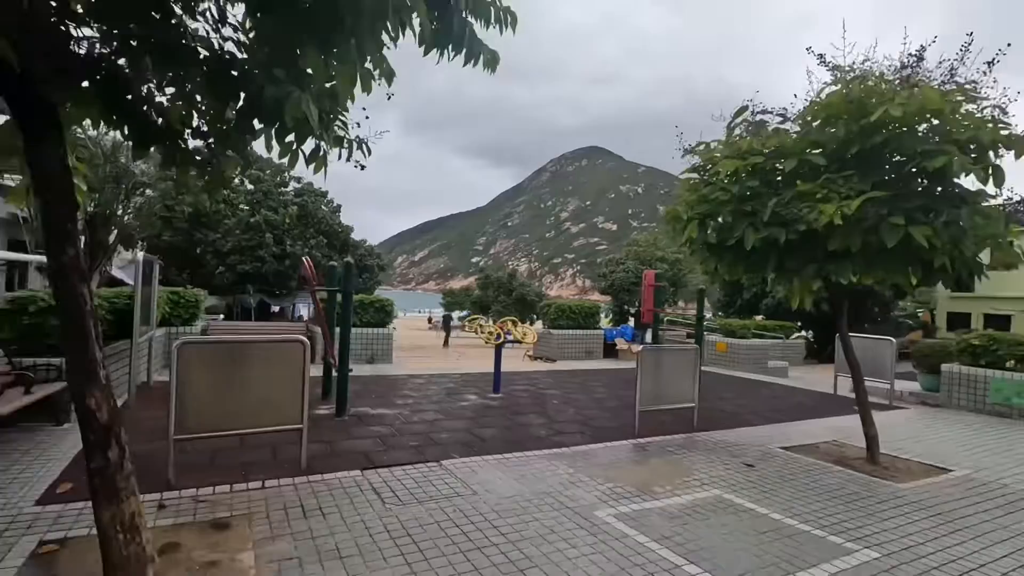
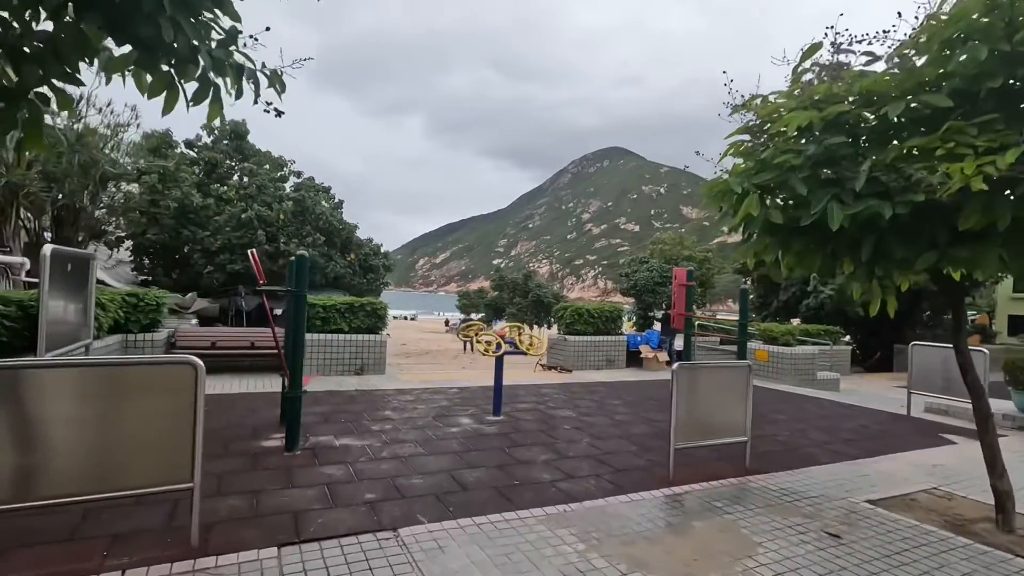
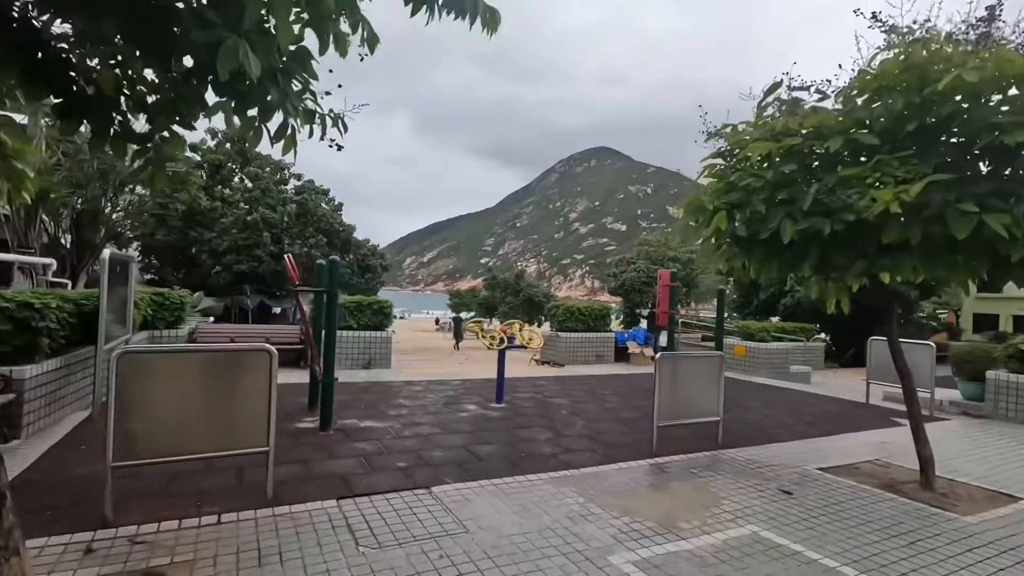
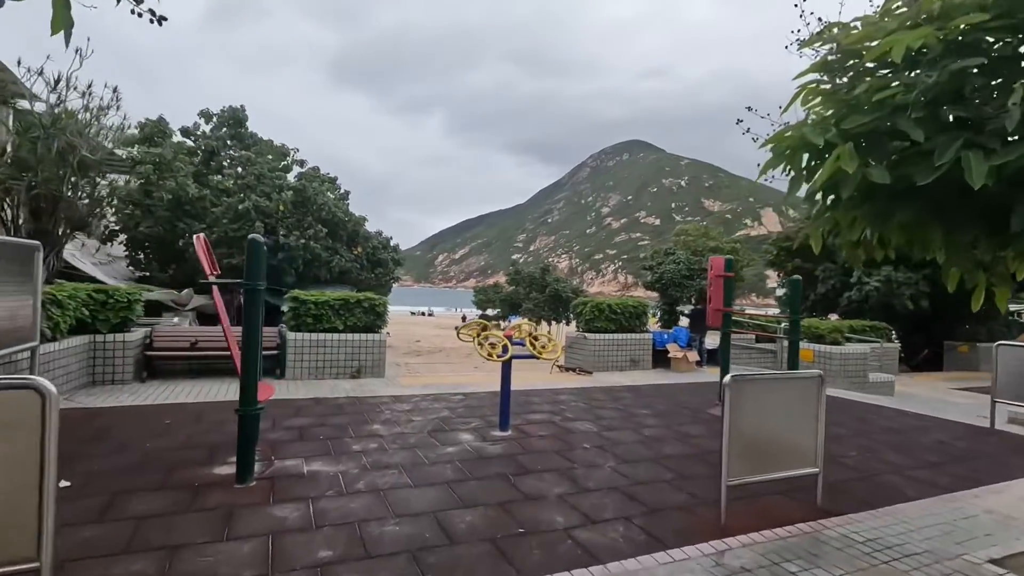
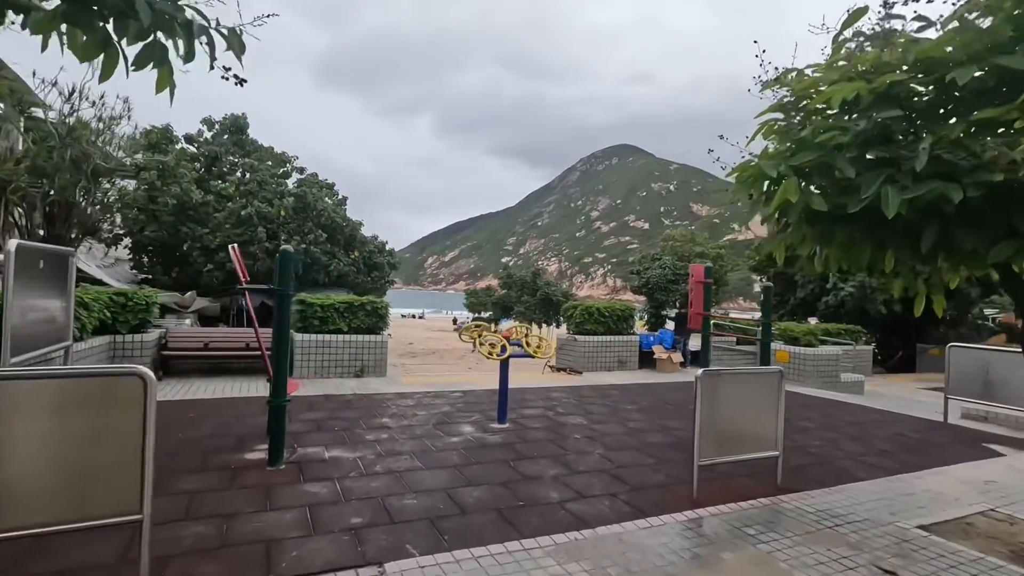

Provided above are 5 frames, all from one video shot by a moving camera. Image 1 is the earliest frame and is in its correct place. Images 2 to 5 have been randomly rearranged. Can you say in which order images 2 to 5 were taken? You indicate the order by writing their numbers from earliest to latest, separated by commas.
3, 2, 5, 4
